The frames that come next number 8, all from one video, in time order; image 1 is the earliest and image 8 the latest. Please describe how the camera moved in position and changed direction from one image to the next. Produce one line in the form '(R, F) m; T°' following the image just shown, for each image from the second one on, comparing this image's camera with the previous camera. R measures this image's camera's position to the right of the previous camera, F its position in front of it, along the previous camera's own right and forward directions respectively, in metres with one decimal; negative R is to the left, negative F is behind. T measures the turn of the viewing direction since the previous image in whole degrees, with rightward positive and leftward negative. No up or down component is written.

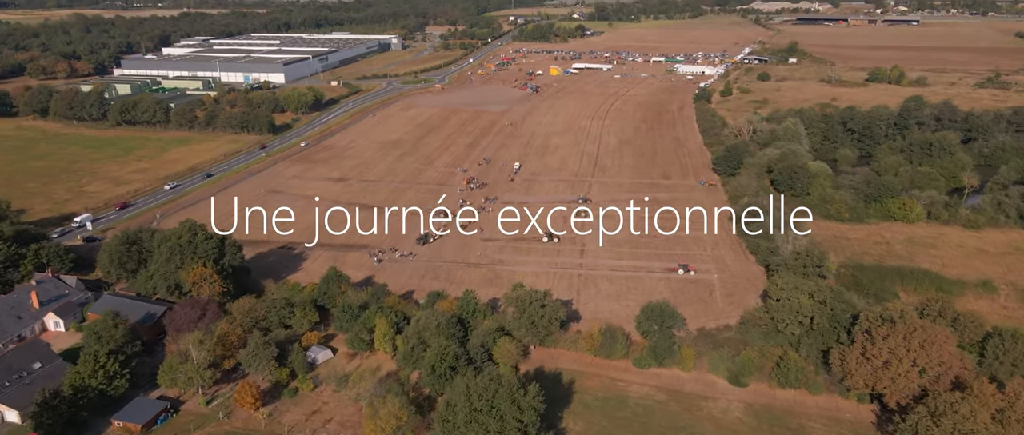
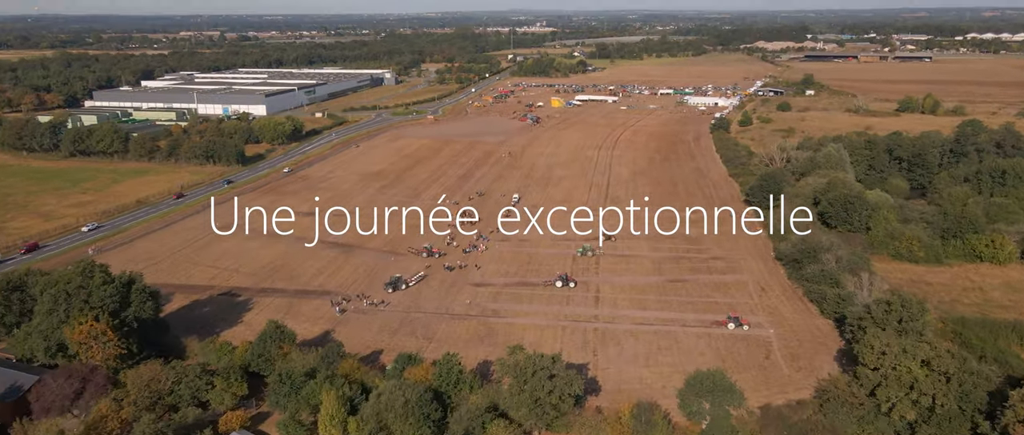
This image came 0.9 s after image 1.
(0.0, +4.5) m; 0°
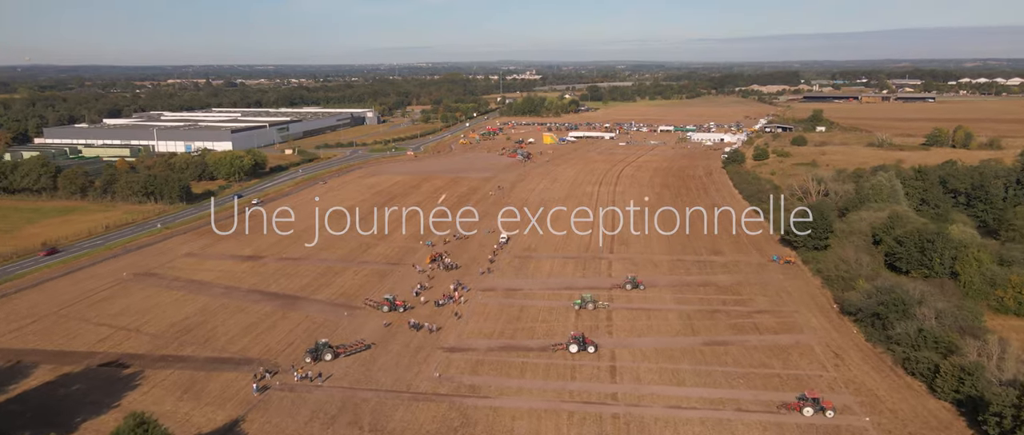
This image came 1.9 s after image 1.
(+0.1, +4.7) m; +1°
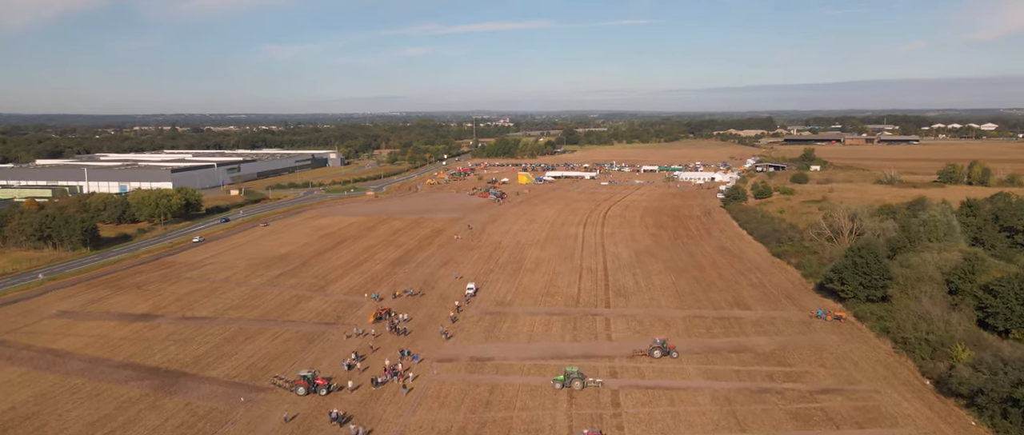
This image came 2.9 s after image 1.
(+0.1, +4.6) m; +2°
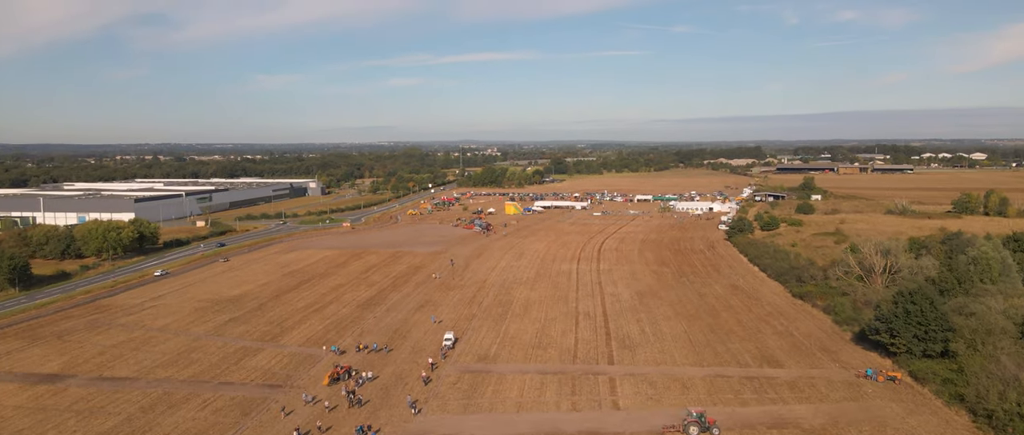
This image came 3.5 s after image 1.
(+0.1, +2.7) m; +1°
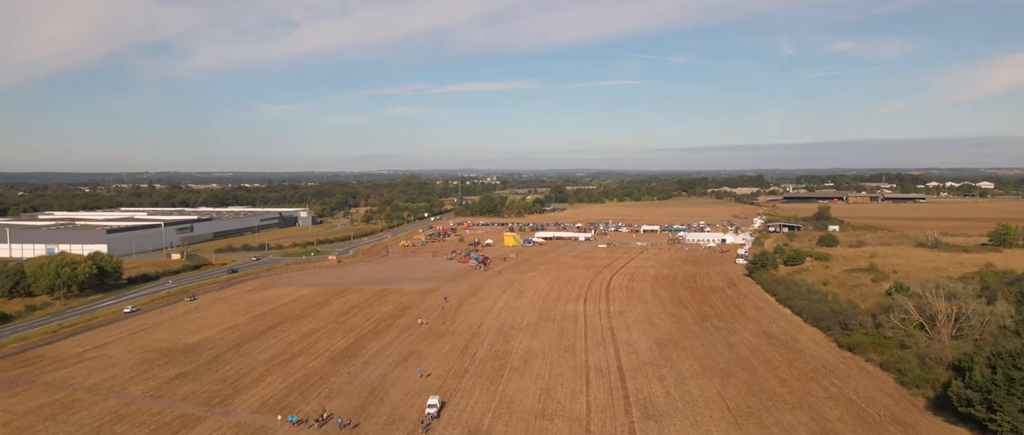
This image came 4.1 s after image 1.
(0.0, +2.7) m; 0°
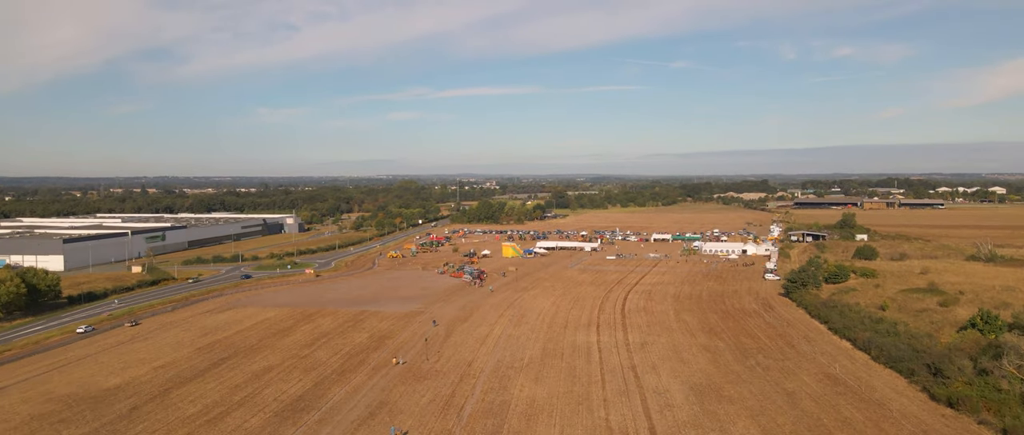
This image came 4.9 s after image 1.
(0.0, +3.7) m; 0°
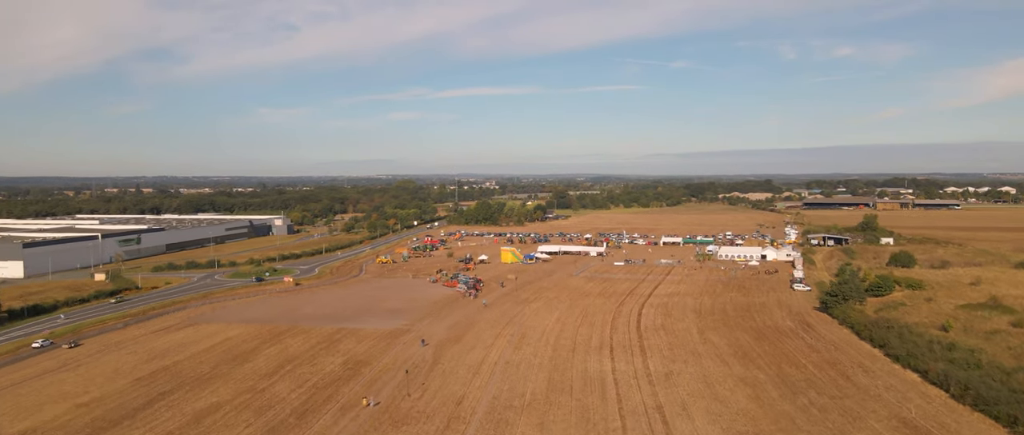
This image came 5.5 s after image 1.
(0.0, +2.8) m; 0°
